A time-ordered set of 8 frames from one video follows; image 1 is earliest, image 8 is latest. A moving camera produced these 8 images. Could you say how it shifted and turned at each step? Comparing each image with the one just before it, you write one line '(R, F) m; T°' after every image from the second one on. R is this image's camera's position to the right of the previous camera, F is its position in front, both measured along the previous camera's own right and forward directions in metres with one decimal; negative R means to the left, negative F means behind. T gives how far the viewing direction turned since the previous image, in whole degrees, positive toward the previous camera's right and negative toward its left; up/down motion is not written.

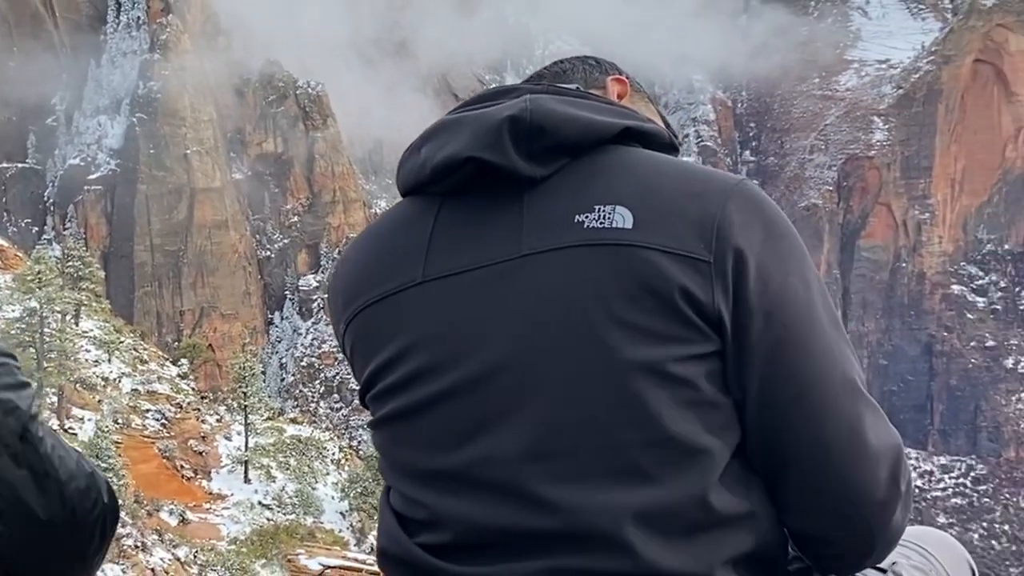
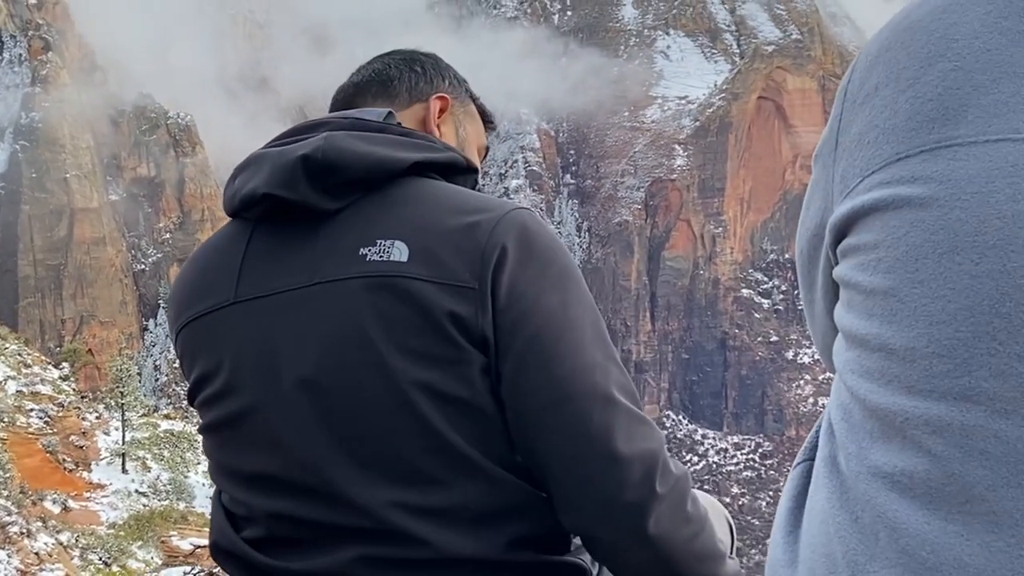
(+0.2, -0.2) m; +2°
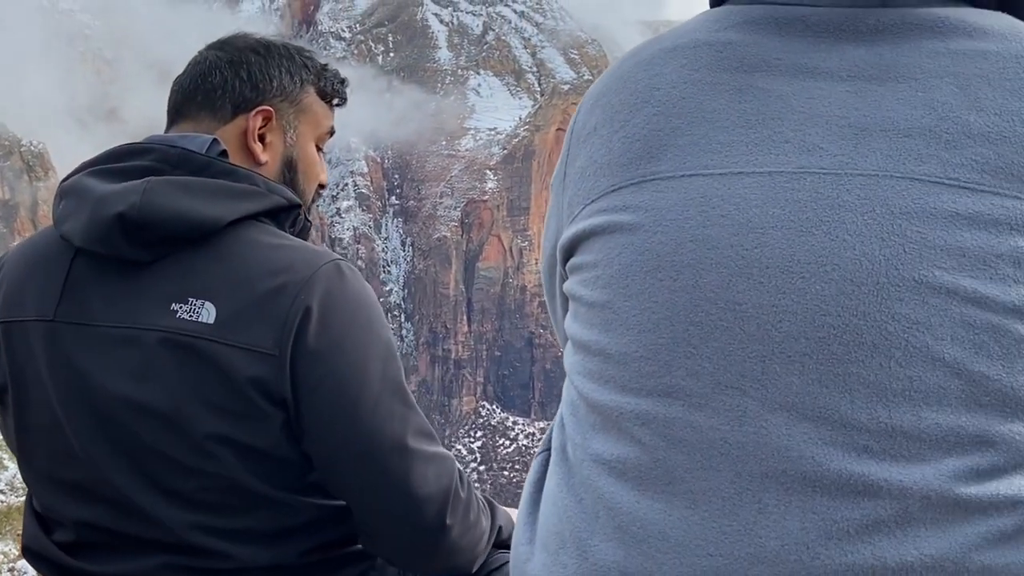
(+0.3, -0.1) m; +2°
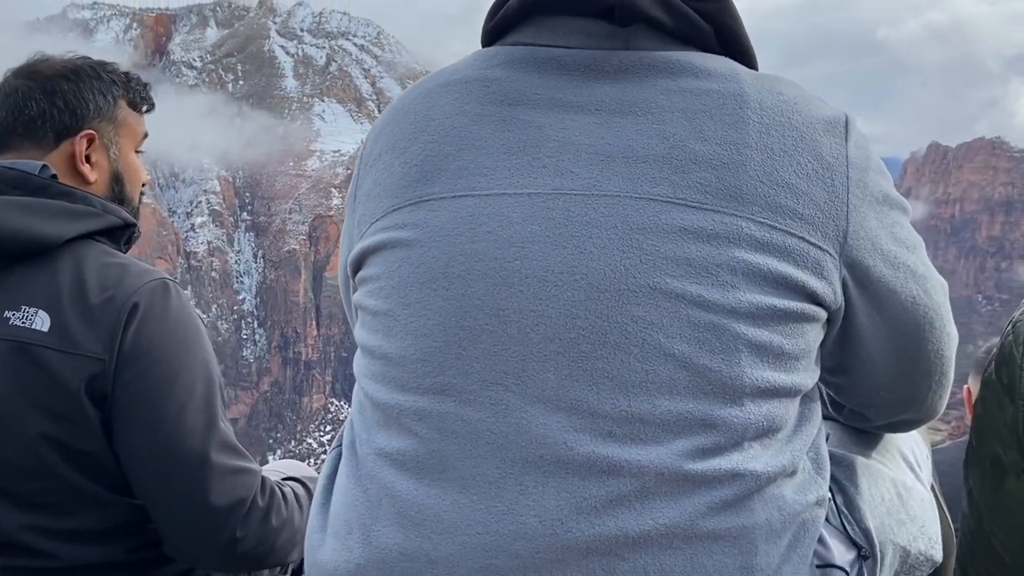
(+0.3, -0.1) m; +4°
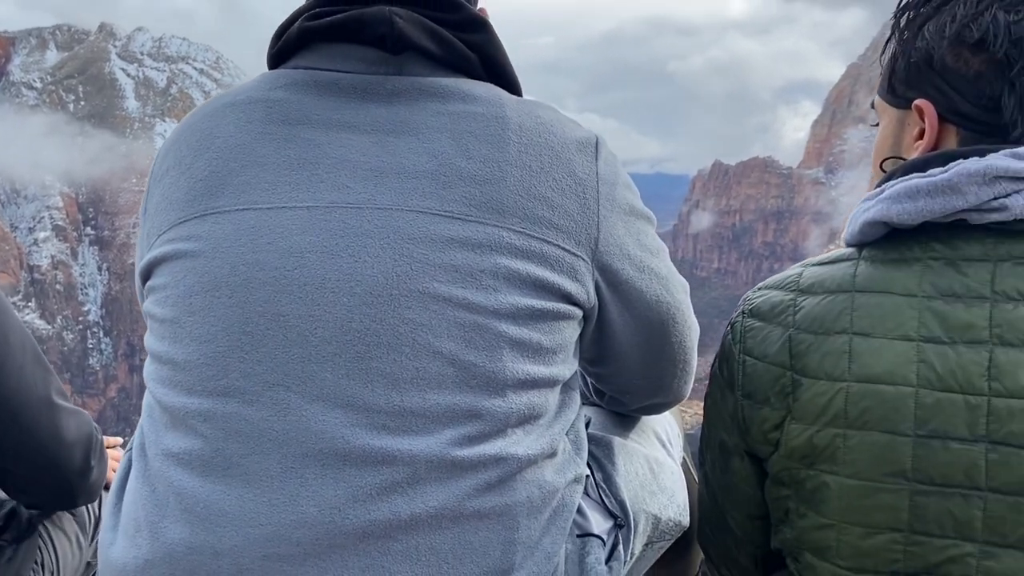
(+0.3, -0.1) m; +6°
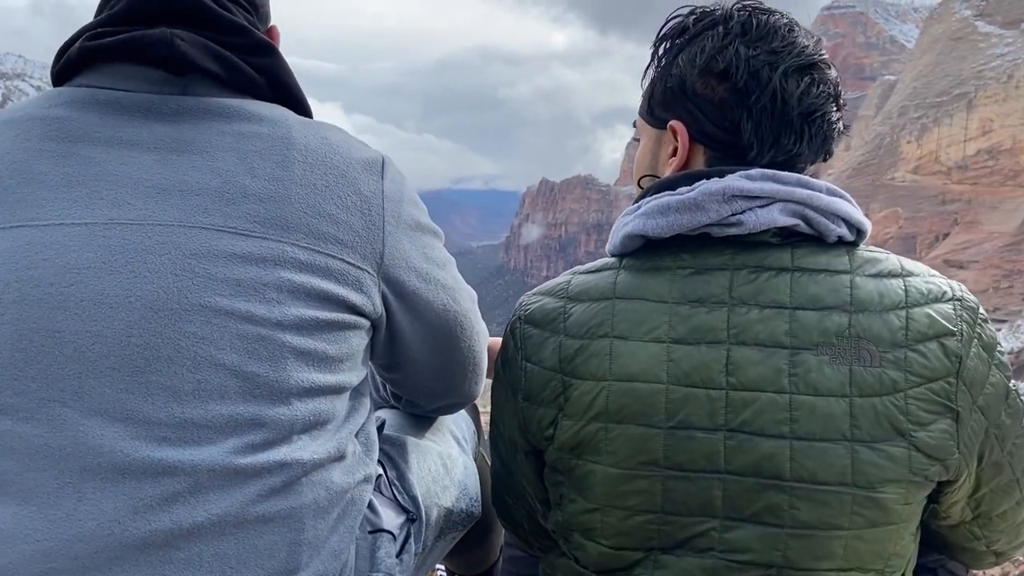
(+0.3, -0.1) m; +6°
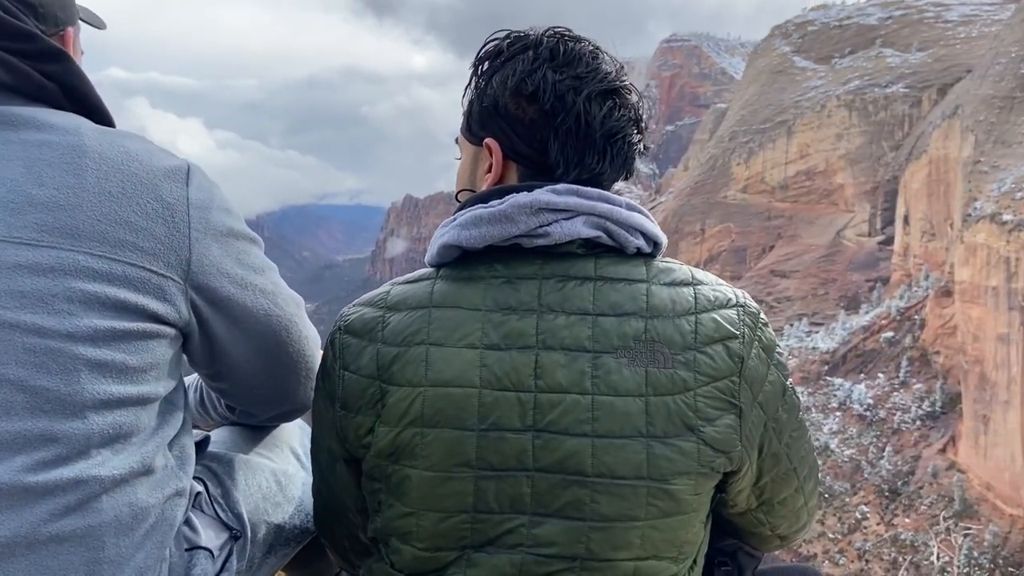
(+0.2, -0.1) m; +7°
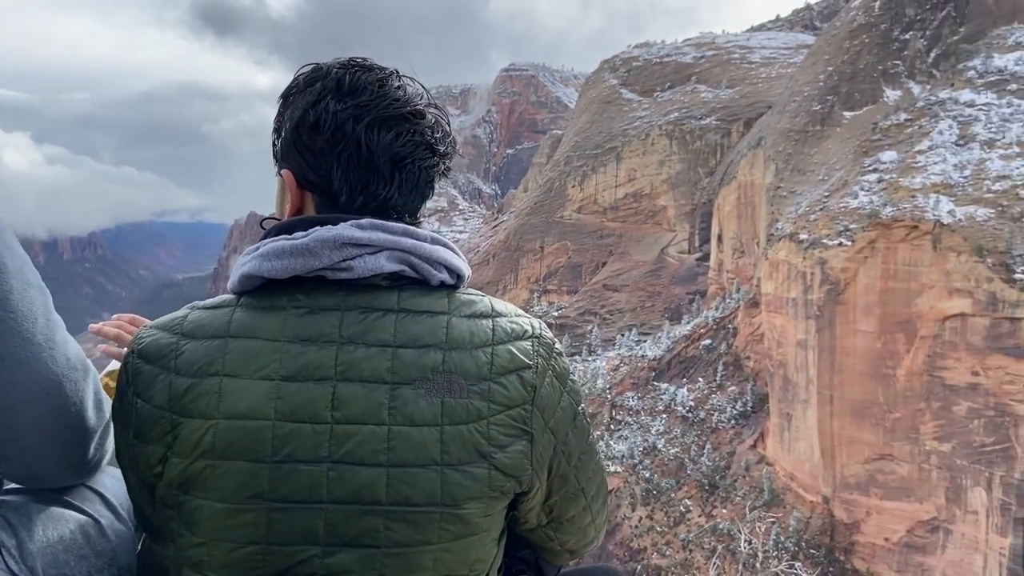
(+0.3, -0.1) m; +8°
